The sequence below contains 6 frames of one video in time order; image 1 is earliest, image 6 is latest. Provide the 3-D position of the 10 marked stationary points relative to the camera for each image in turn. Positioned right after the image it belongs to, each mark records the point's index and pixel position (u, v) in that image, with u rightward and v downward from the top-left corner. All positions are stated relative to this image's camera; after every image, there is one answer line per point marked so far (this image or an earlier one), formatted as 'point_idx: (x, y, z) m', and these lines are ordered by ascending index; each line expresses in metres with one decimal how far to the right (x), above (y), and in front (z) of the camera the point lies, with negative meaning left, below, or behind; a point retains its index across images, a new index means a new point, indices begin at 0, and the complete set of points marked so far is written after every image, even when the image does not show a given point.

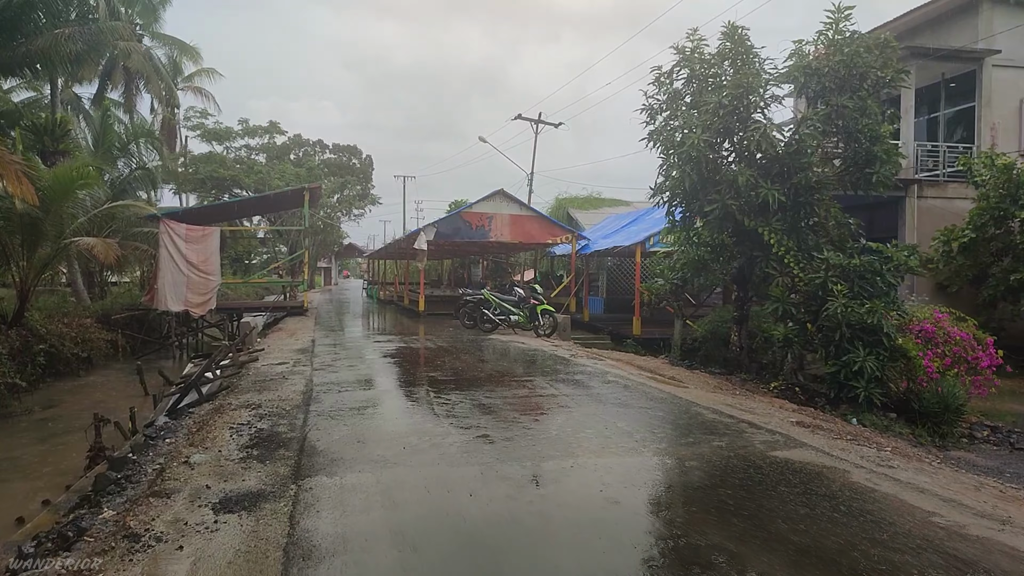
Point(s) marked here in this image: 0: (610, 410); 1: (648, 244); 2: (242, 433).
0: (+0.7, -0.9, +5.2) m
1: (+2.5, +0.8, +13.5) m
2: (-1.8, -0.9, +4.8) m
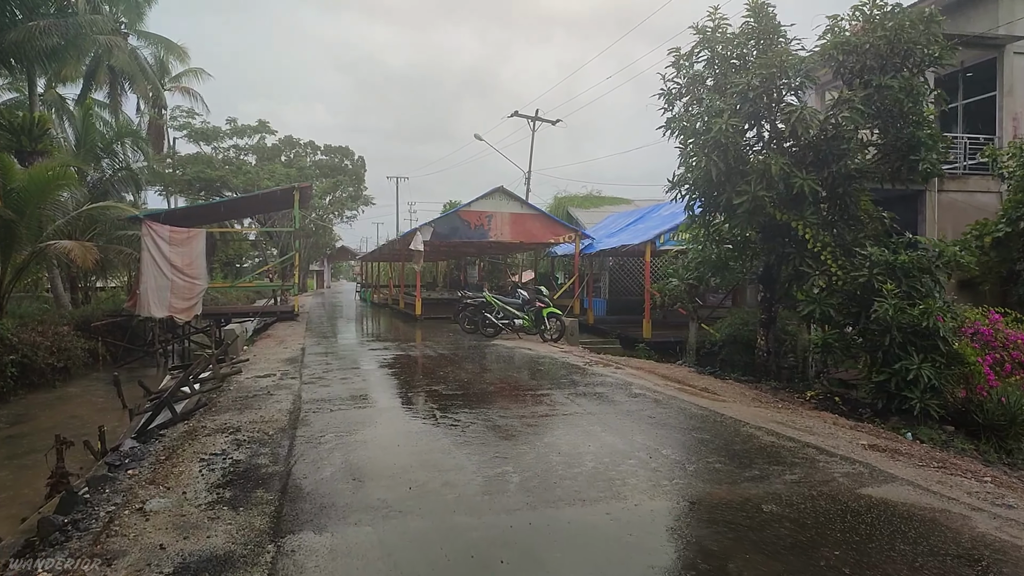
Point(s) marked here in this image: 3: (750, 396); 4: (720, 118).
0: (+0.8, -0.9, +4.4) m
1: (+2.6, +0.8, +12.8) m
2: (-1.6, -1.0, +4.0) m
3: (+2.0, -0.9, +6.2) m
4: (+2.1, +1.7, +7.3) m
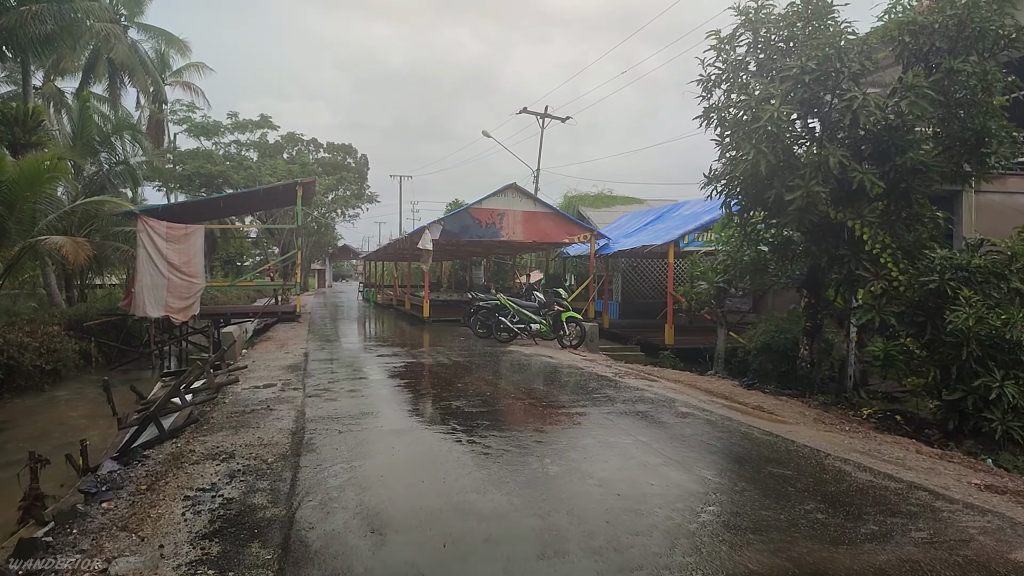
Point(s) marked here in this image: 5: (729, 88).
0: (+1.0, -0.9, +3.7) m
1: (+2.8, +0.7, +12.1) m
2: (-1.4, -1.0, +3.3) m
3: (+2.2, -1.0, +5.5) m
4: (+2.3, +1.6, +6.6) m
5: (+2.2, +2.0, +7.3) m
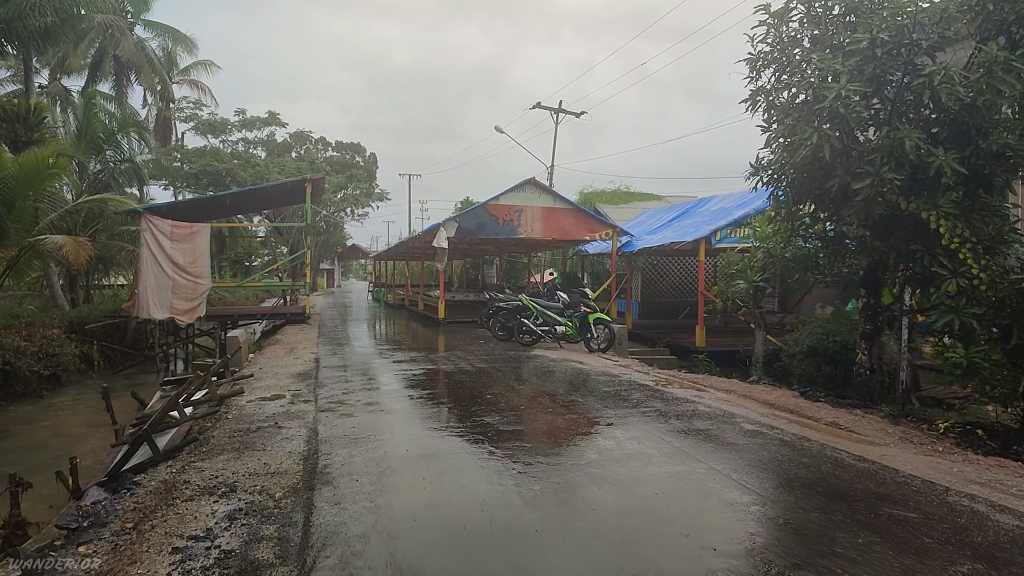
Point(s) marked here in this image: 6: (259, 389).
0: (+1.3, -0.9, +3.1) m
1: (+3.1, +0.8, +11.4) m
2: (-1.2, -1.0, +2.7) m
3: (+2.5, -0.9, +4.8) m
4: (+2.6, +1.6, +5.9) m
5: (+2.4, +2.0, +6.6) m
6: (-2.3, -0.9, +6.6) m
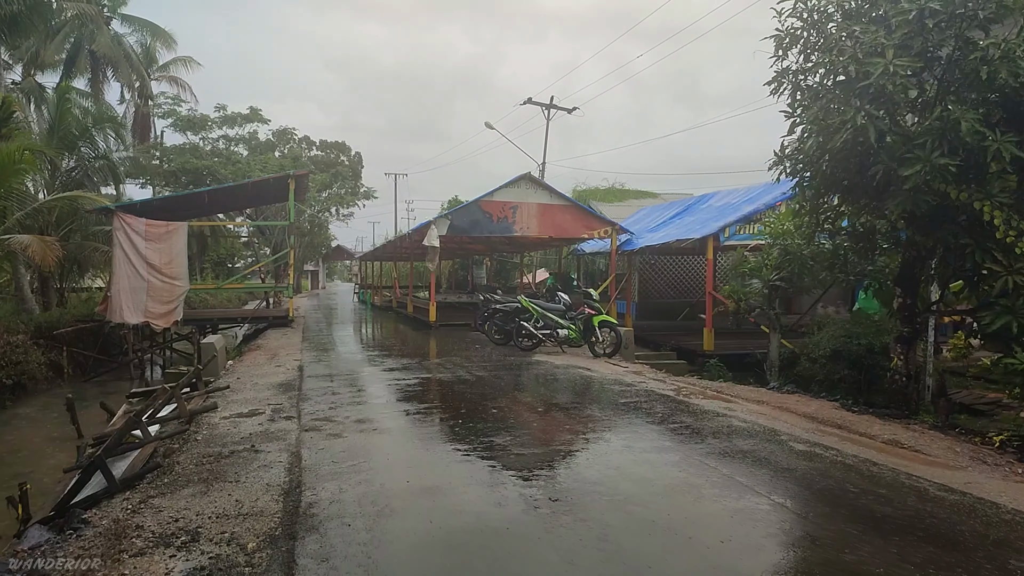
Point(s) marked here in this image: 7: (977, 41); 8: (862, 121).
0: (+1.4, -0.9, +2.5) m
1: (+3.1, +0.8, +10.8) m
2: (-1.0, -1.0, +2.0) m
3: (+2.6, -0.9, +4.2) m
4: (+2.6, +1.6, +5.3) m
5: (+2.5, +2.0, +6.0) m
6: (-2.2, -0.9, +5.9) m
7: (+3.3, +1.7, +5.1) m
8: (+2.5, +1.2, +5.4) m
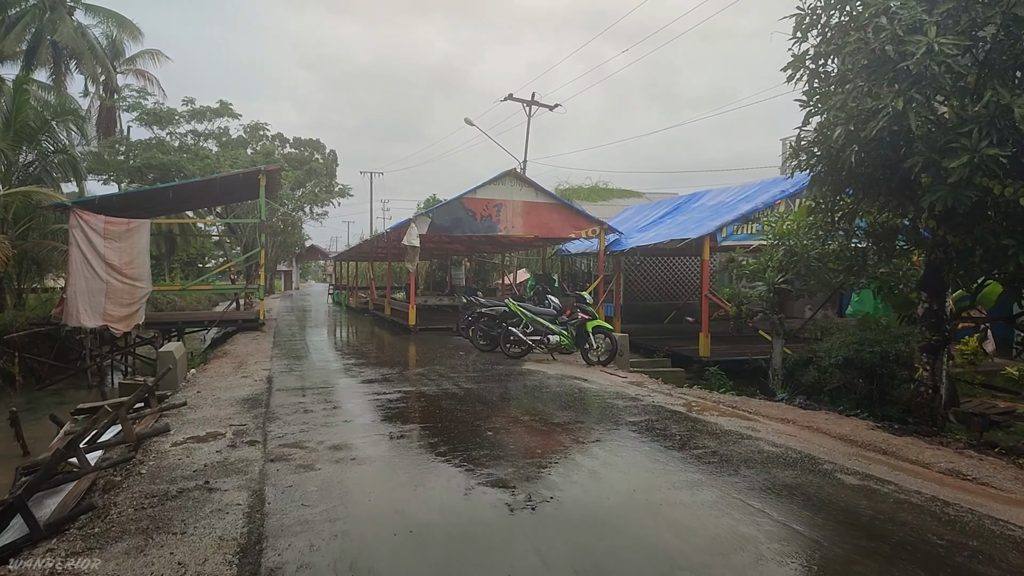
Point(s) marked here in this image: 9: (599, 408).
0: (+1.5, -0.9, +1.9) m
1: (+2.9, +0.7, +10.3) m
2: (-0.9, -1.0, +1.3) m
3: (+2.6, -1.0, +3.7) m
4: (+2.6, +1.6, +4.8) m
5: (+2.4, +2.0, +5.5) m
6: (-2.3, -0.9, +5.2) m
7: (+3.2, +1.7, +4.6) m
8: (+2.5, +1.2, +4.8) m
9: (+0.7, -1.0, +5.9) m
